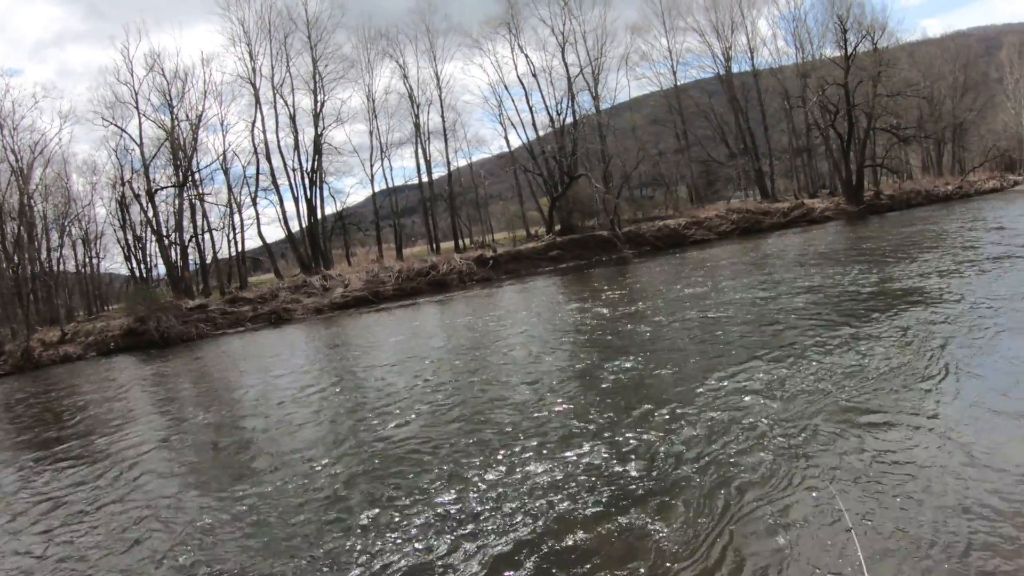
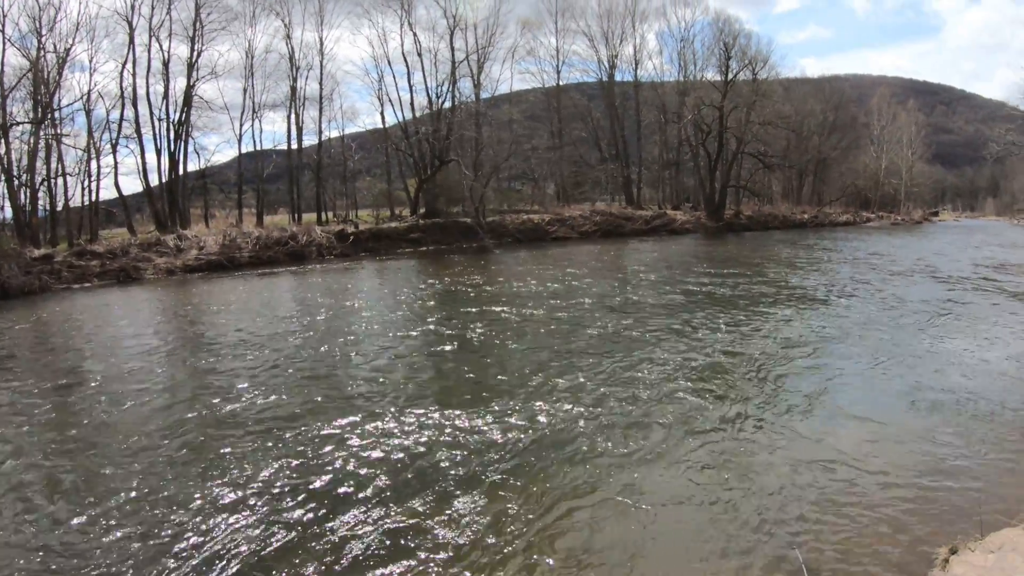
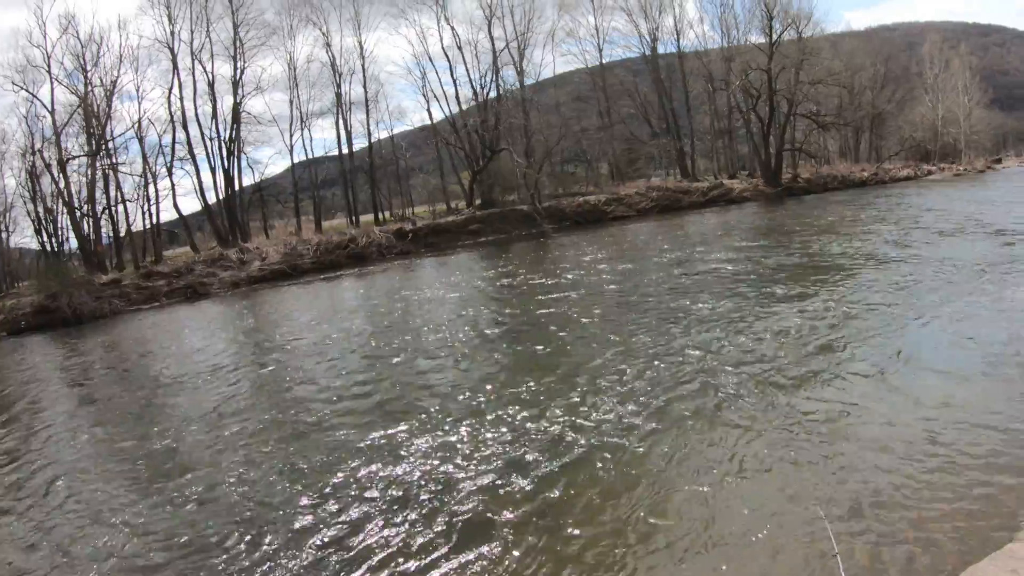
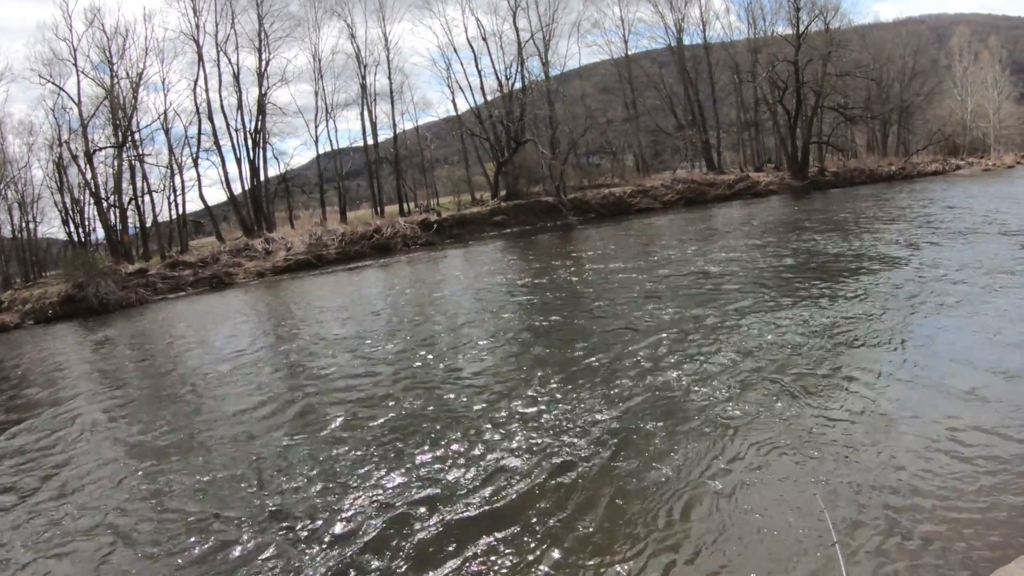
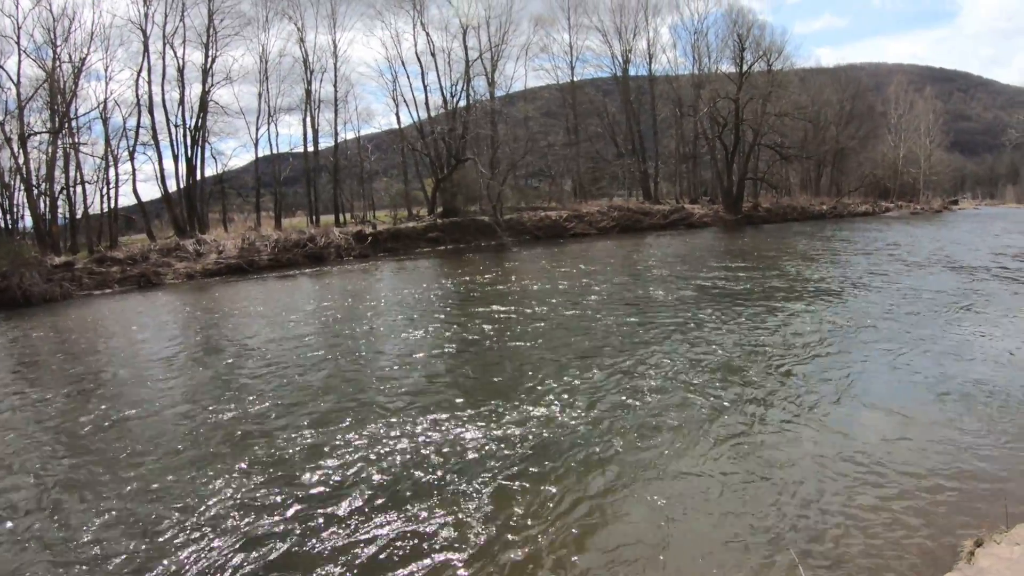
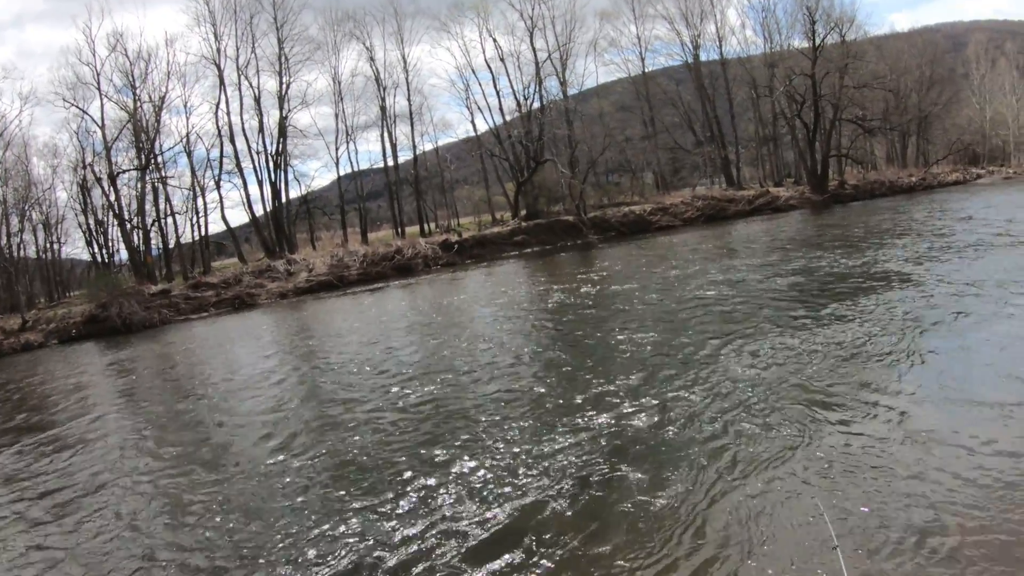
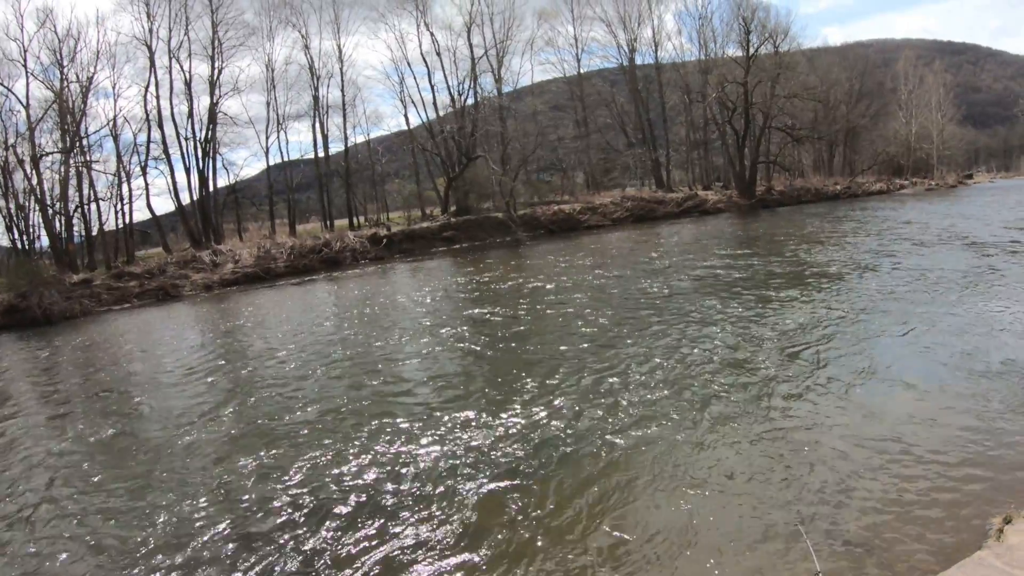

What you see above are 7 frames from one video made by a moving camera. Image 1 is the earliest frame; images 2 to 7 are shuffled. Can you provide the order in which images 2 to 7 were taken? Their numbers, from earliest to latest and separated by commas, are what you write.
6, 4, 3, 7, 5, 2
